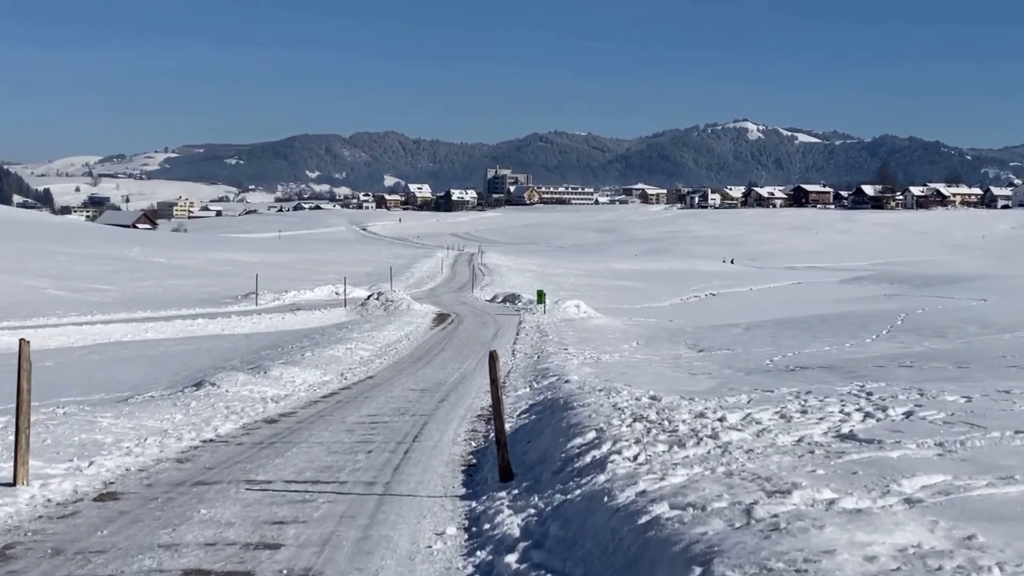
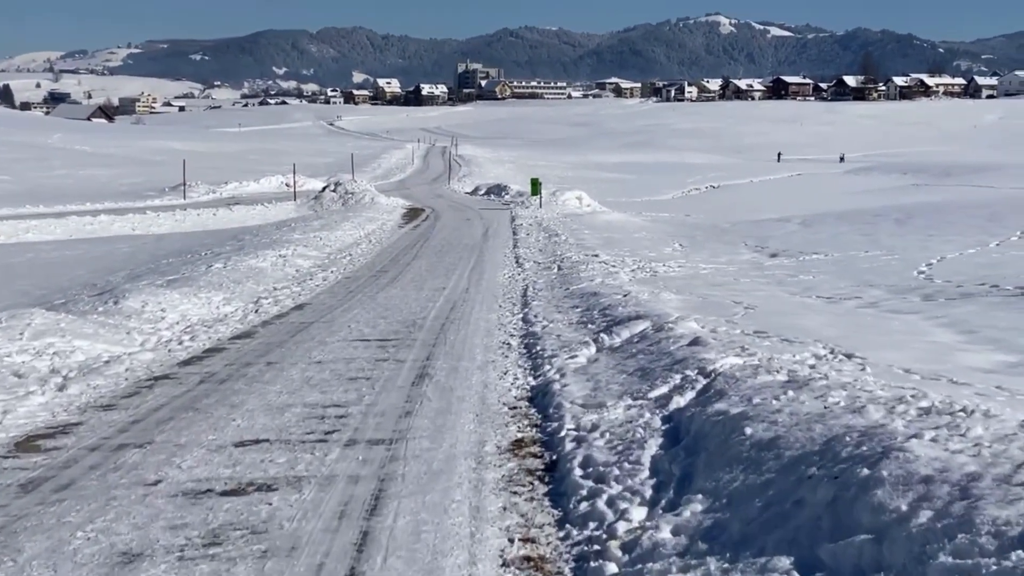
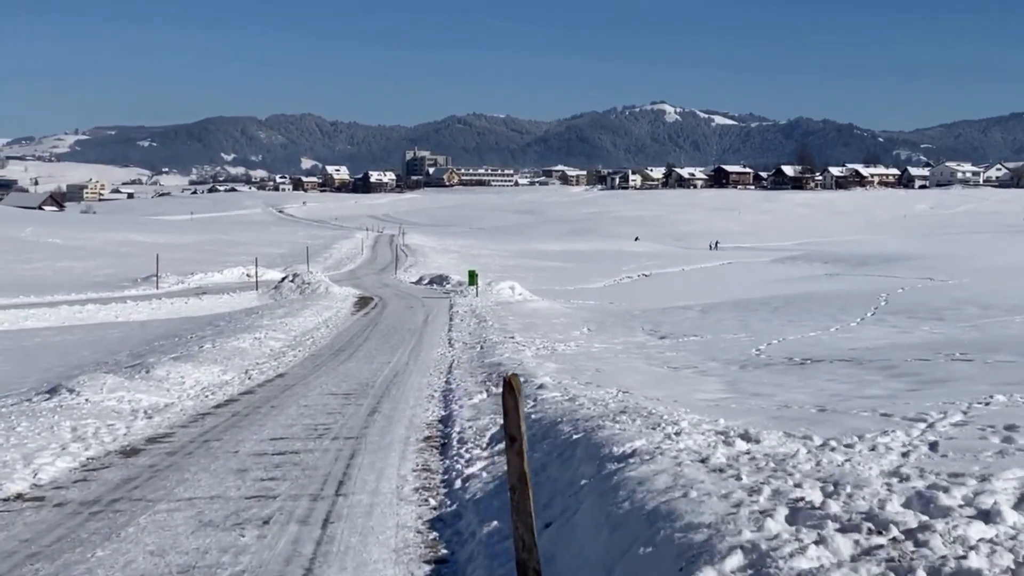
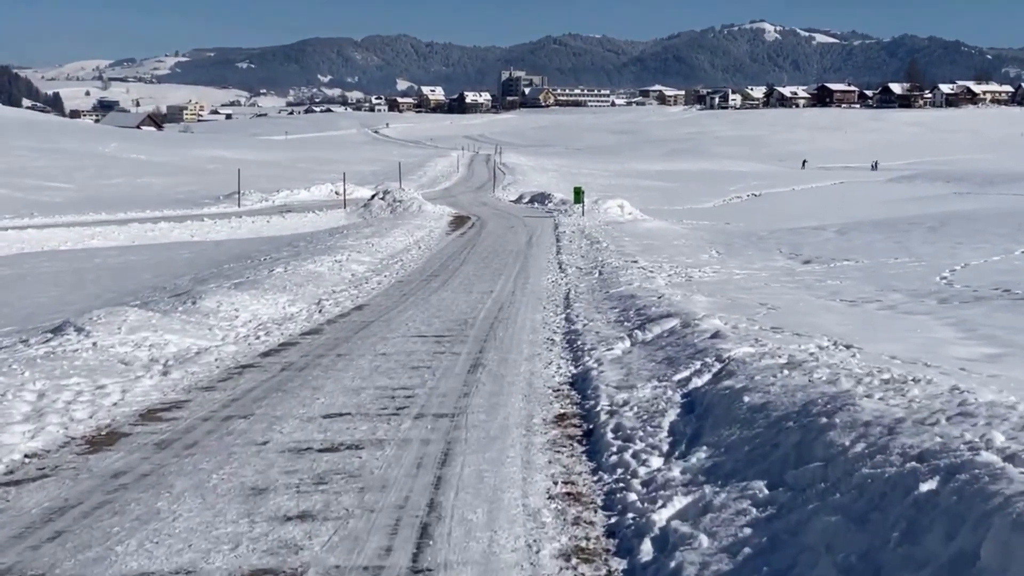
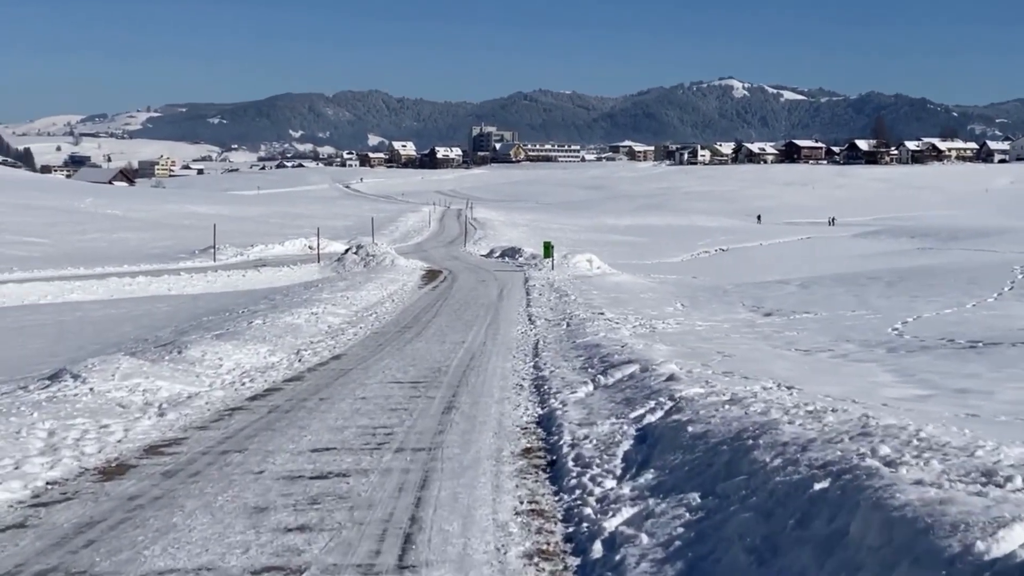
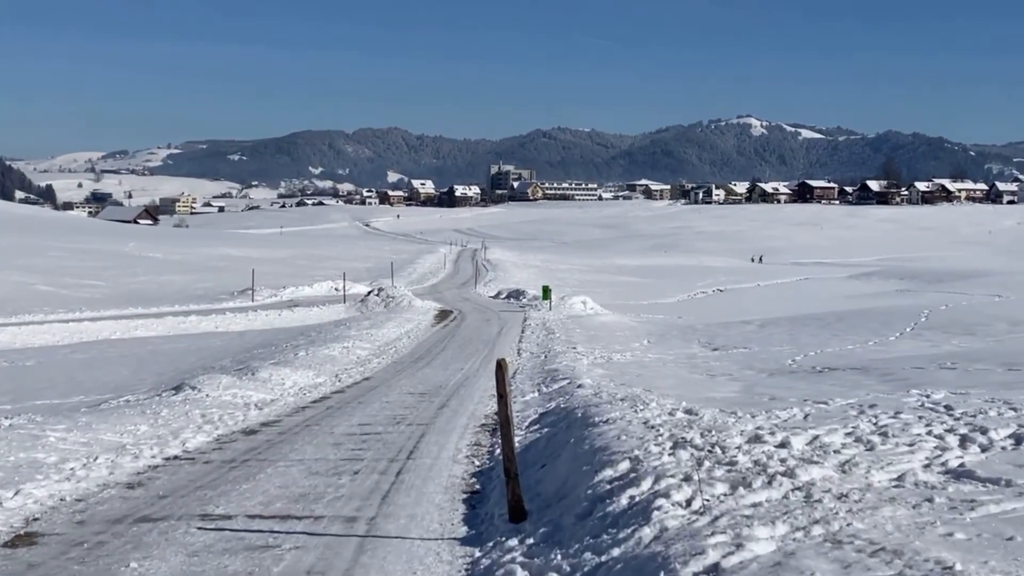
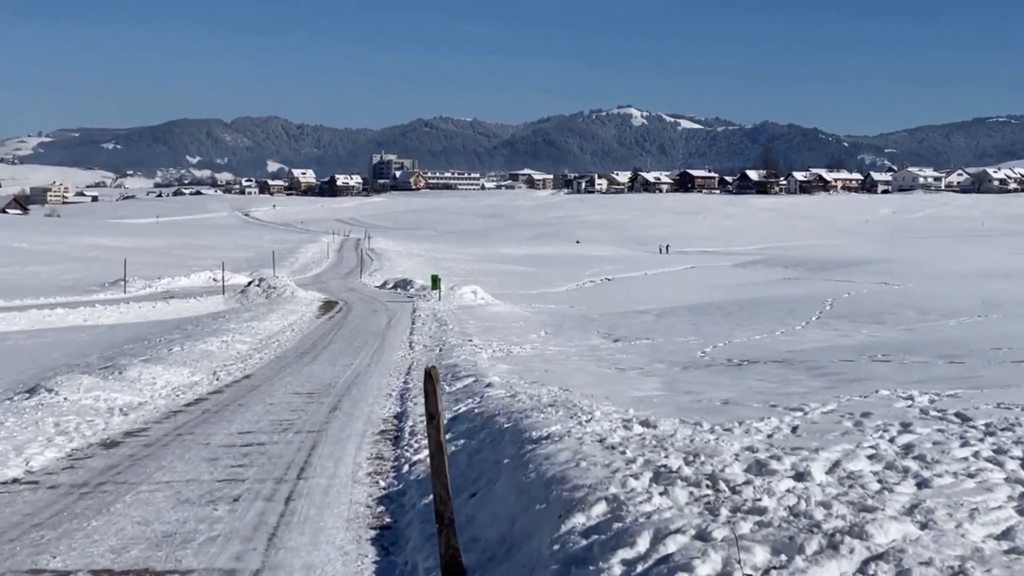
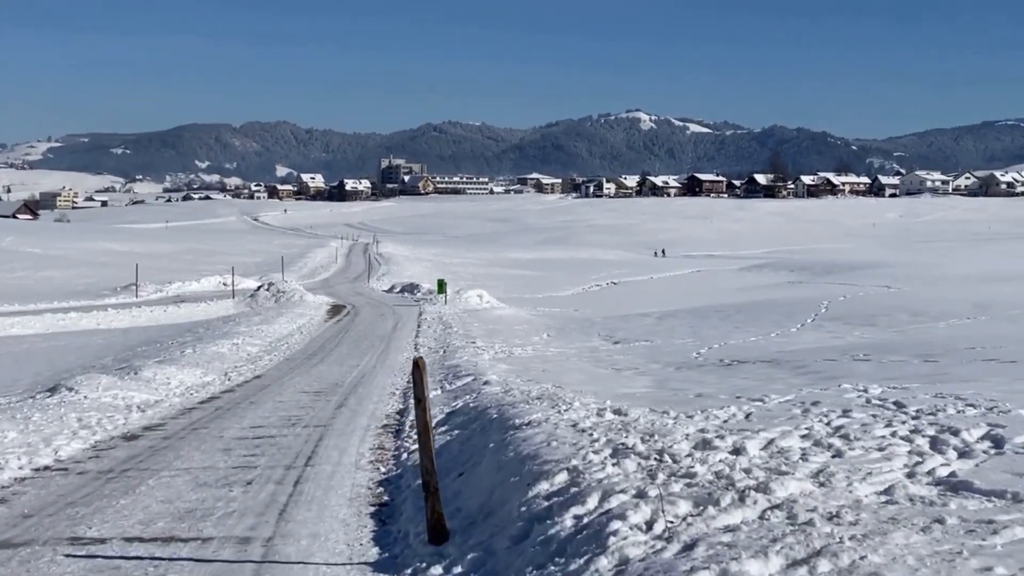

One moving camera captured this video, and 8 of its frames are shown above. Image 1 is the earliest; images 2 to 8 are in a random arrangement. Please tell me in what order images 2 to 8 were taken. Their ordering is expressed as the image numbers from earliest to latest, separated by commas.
6, 8, 7, 3, 5, 4, 2
